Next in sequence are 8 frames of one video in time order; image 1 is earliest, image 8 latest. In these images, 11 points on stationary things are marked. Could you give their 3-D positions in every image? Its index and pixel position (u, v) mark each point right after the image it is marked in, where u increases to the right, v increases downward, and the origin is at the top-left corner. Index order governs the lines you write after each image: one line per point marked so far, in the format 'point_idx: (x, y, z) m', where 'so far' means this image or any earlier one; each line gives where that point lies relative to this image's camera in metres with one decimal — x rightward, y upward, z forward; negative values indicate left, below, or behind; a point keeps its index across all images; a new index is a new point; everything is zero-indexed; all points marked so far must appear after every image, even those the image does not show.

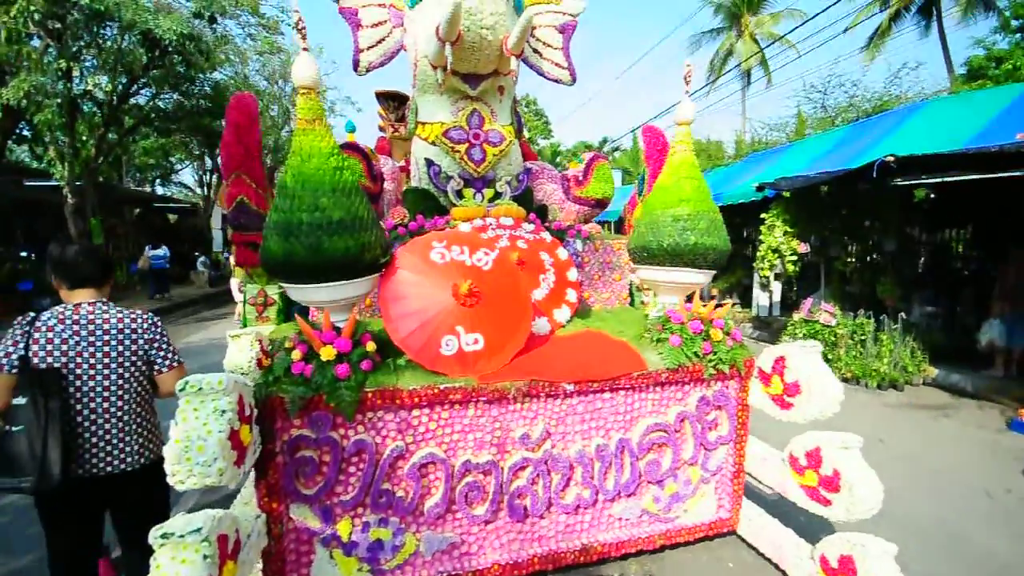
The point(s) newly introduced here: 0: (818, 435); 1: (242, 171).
0: (+1.8, -0.9, +2.7) m
1: (-2.3, +1.0, +3.9) m
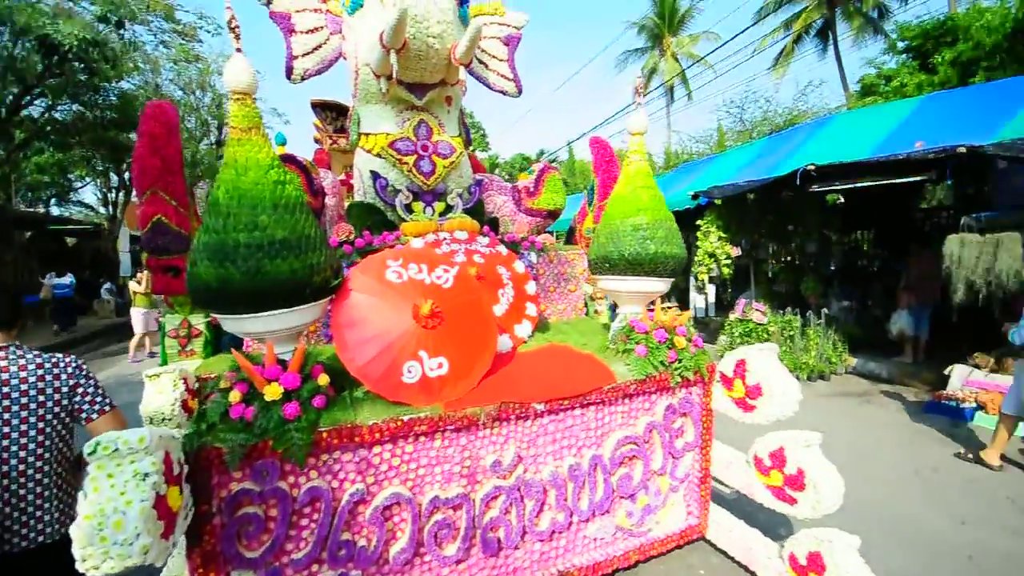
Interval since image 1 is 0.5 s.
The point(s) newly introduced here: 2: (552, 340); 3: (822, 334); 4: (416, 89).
0: (+1.6, -0.9, +2.8) m
1: (-2.7, +0.8, +3.4) m
2: (+0.3, -0.4, +3.5) m
3: (+5.3, -0.8, +7.8) m
4: (-0.9, +1.9, +4.3) m
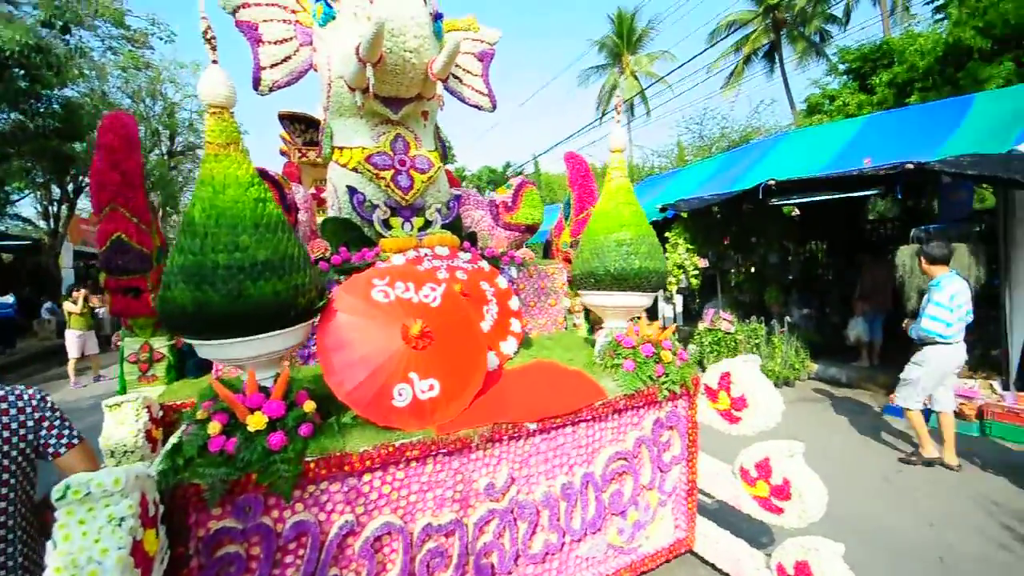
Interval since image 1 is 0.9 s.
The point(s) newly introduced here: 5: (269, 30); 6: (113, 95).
0: (+1.6, -1.0, +2.8) m
1: (-2.8, +0.6, +3.2) m
2: (+0.2, -0.5, +3.5) m
3: (+4.9, -0.9, +8.1) m
4: (-1.1, +1.7, +4.2) m
5: (-2.4, +2.5, +4.5) m
6: (-12.4, +6.0, +14.2) m
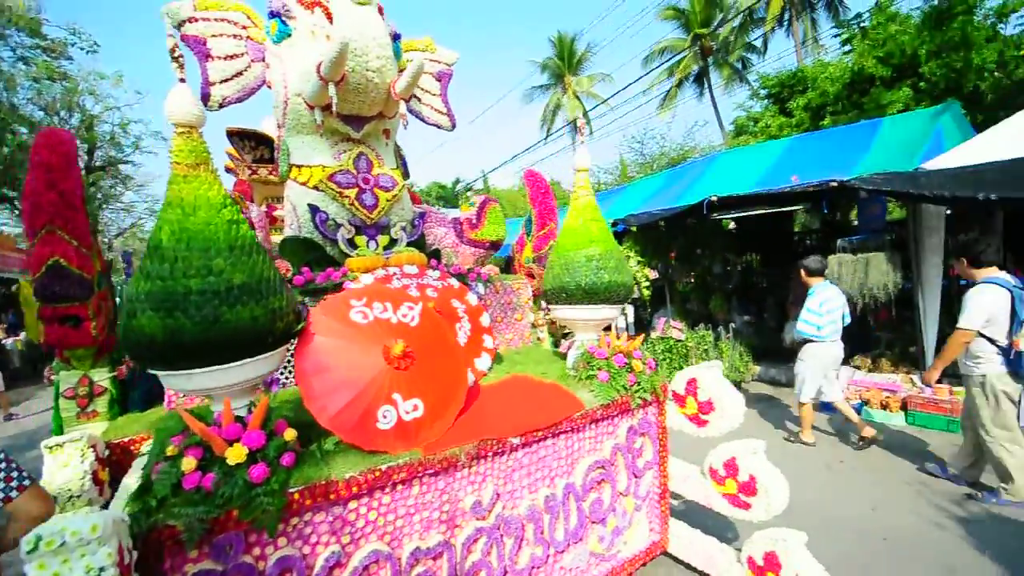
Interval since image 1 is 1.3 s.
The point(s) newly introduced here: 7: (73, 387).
0: (+1.5, -1.0, +3.0) m
1: (-3.0, +0.4, +3.0) m
2: (0.0, -0.6, +3.5) m
3: (+4.1, -1.1, +8.6) m
4: (-1.5, +1.5, +4.2) m
5: (-2.8, +2.3, +4.3) m
6: (-14.0, +5.2, +13.0) m
7: (-3.1, -0.7, +3.3) m
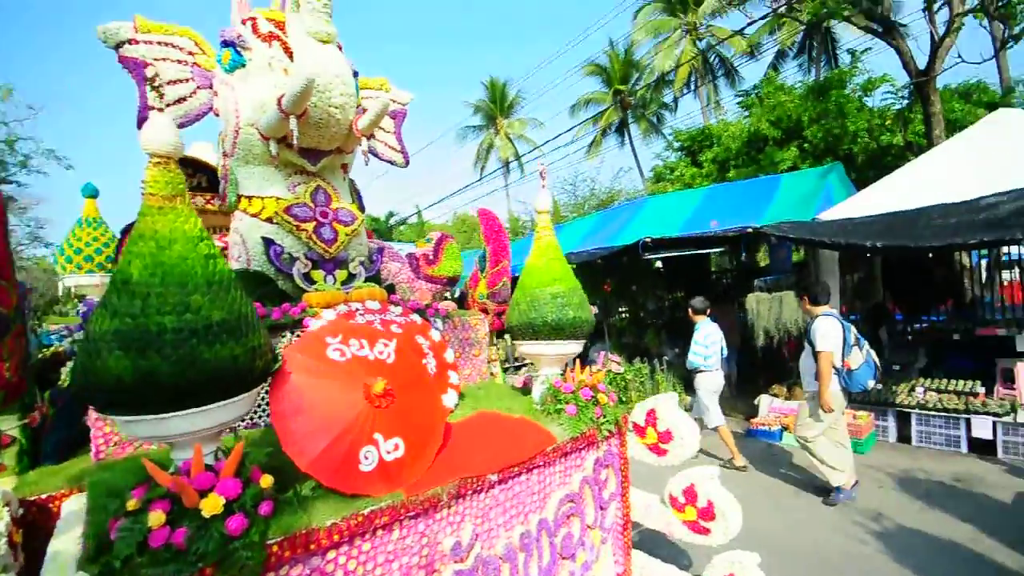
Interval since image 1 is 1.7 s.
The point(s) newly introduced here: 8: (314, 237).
0: (+1.3, -1.3, +3.2) m
1: (-3.1, +0.2, +2.6) m
2: (-0.3, -0.9, +3.5) m
3: (+3.0, -1.8, +9.1) m
4: (-1.8, +1.2, +4.1) m
5: (-3.1, +2.0, +4.1) m
6: (-15.5, +4.3, +11.2) m
7: (-3.3, -0.9, +2.8) m
8: (-1.7, +0.4, +3.9) m
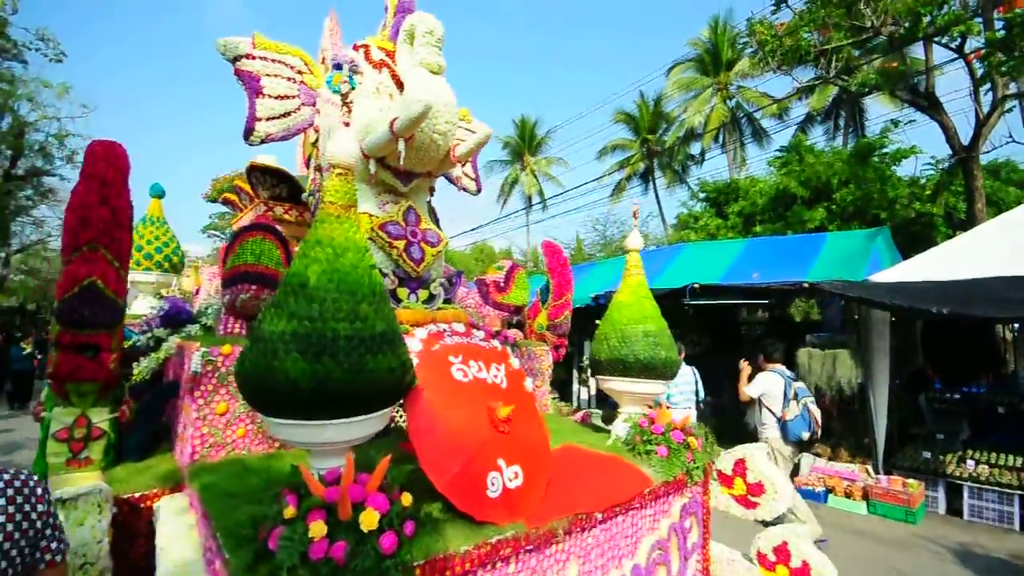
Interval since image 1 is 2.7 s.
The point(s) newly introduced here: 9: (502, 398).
0: (+1.8, -1.6, +3.1) m
1: (-2.4, +0.3, +2.7) m
2: (+0.3, -1.2, +3.5) m
3: (+3.6, -2.7, +8.9) m
4: (-1.0, +1.0, +4.2) m
5: (-2.3, +1.9, +4.3) m
6: (-14.3, +4.8, +11.7) m
7: (-2.7, -0.9, +2.8) m
8: (-0.9, +0.3, +3.9) m
9: (-0.1, -0.6, +2.5) m
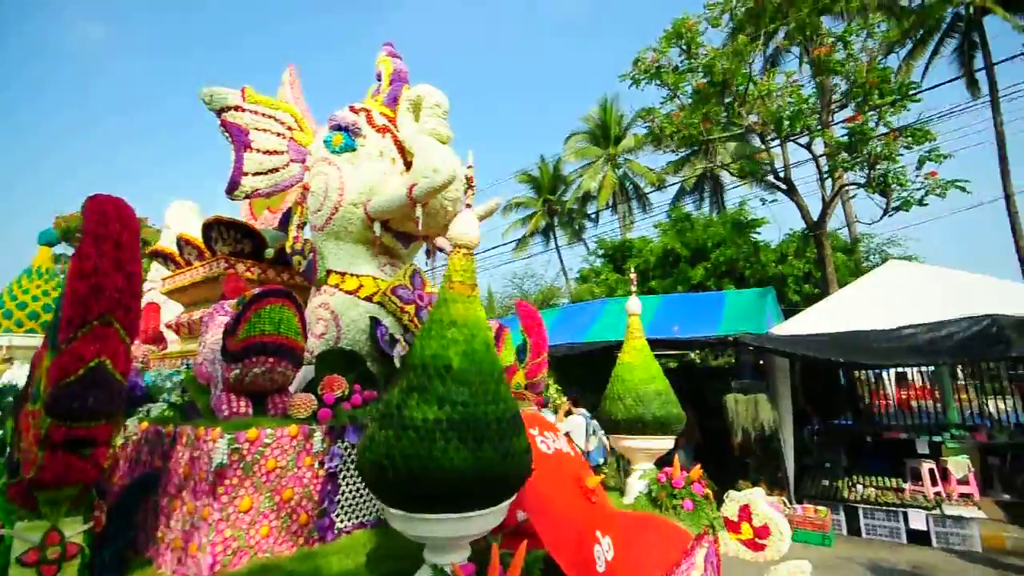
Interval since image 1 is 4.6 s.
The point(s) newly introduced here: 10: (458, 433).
0: (+2.1, -2.1, +3.4) m
1: (-2.0, -0.1, +2.3) m
2: (+0.5, -1.7, +3.5) m
3: (+2.5, -3.8, +9.4) m
4: (-1.0, +0.5, +4.2) m
5: (-2.2, +1.3, +4.1) m
6: (-15.7, +3.5, +8.8) m
7: (-2.3, -1.3, +2.2) m
8: (-0.8, -0.3, +3.8) m
9: (+0.4, -1.0, +2.5) m
10: (-0.2, -0.5, +1.7) m
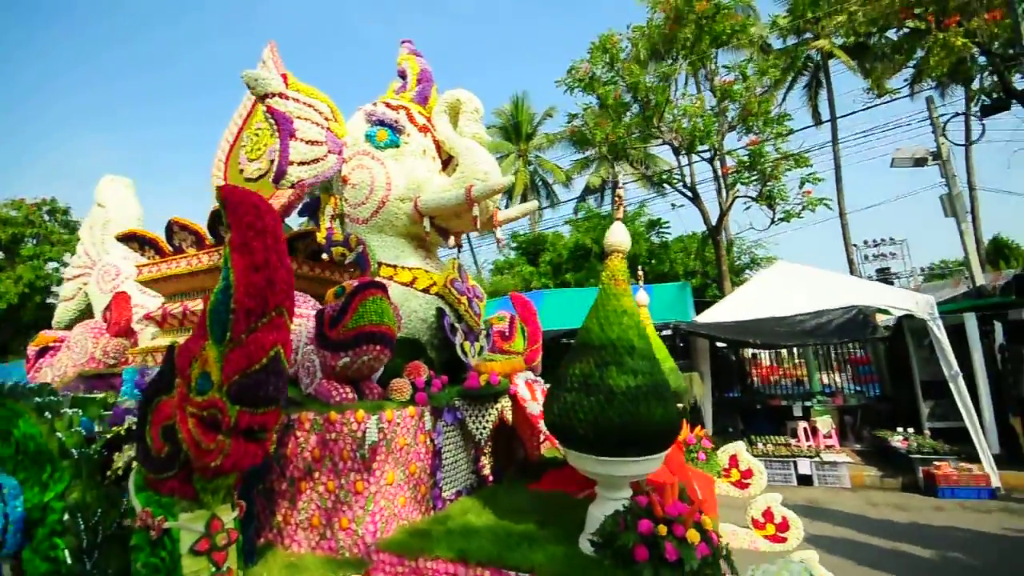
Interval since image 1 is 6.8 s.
0: (+2.5, -2.1, +4.5) m
1: (-1.2, -0.1, +2.4) m
2: (+1.0, -1.6, +4.2) m
3: (+1.5, -3.7, +10.4) m
4: (-0.6, +0.5, +4.5) m
5: (-1.8, +1.4, +4.0) m
6: (-16.0, +3.7, +5.5) m
7: (-1.5, -1.2, +2.2) m
8: (-0.4, -0.2, +4.1) m
9: (+1.0, -1.0, +3.2) m
10: (+0.7, -0.5, +2.2) m
